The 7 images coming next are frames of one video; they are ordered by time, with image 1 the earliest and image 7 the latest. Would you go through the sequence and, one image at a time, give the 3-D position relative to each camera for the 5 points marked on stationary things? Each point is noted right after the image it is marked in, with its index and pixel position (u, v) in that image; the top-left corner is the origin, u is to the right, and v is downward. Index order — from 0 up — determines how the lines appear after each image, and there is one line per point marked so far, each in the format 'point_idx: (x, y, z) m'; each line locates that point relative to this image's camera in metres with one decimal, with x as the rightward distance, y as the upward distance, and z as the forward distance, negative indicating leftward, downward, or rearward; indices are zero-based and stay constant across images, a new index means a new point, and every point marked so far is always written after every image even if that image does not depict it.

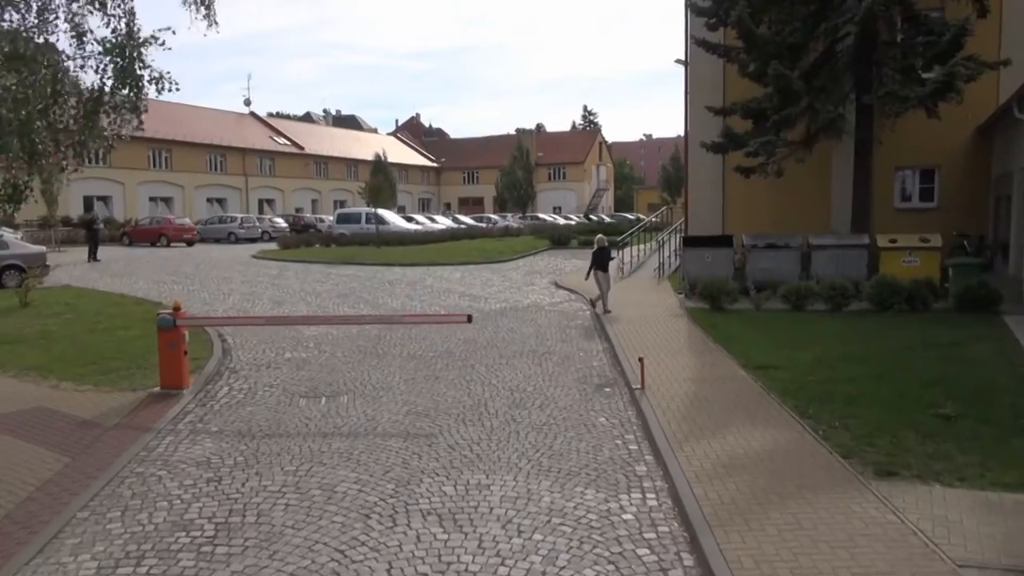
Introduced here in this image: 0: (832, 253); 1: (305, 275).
0: (+5.7, +0.6, +14.4) m
1: (-5.1, +0.3, +19.6) m
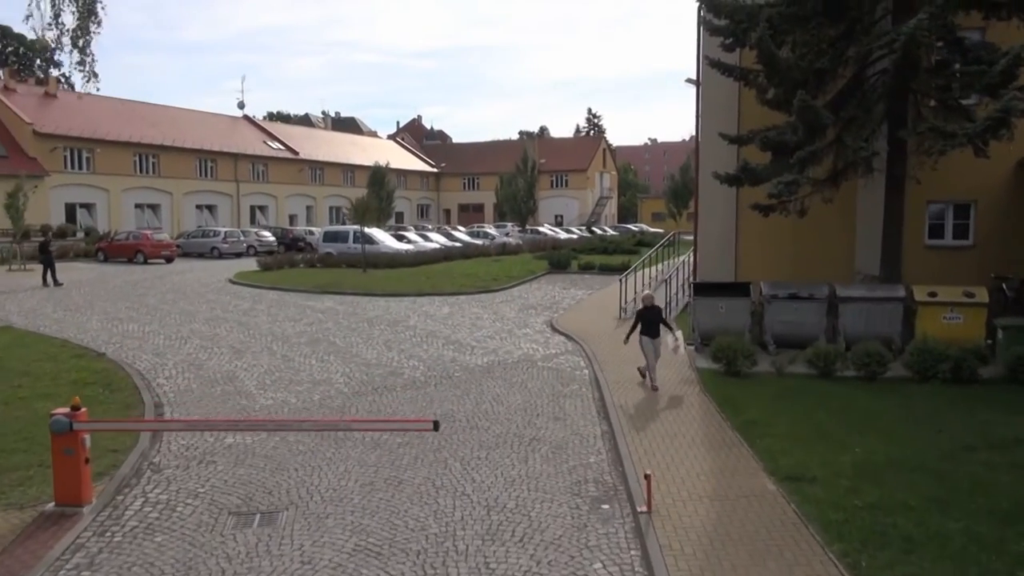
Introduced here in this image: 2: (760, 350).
0: (+5.5, -0.3, +12.7) m
1: (-5.2, -0.5, +18.0) m
2: (+4.1, -1.0, +13.1) m
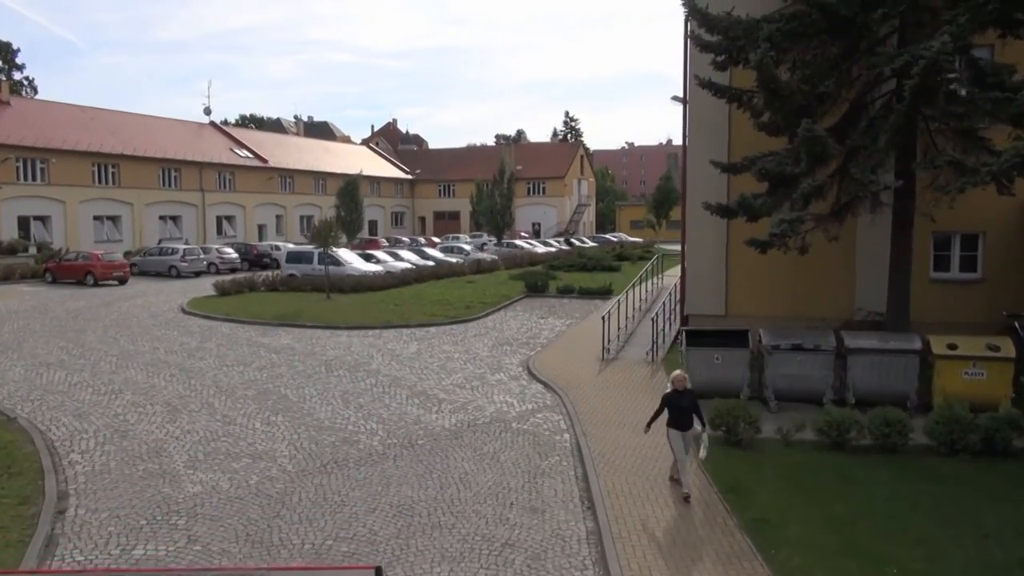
0: (+5.1, -1.0, +11.4) m
1: (-5.8, -1.2, +16.4) m
2: (+3.6, -1.7, +11.8) m
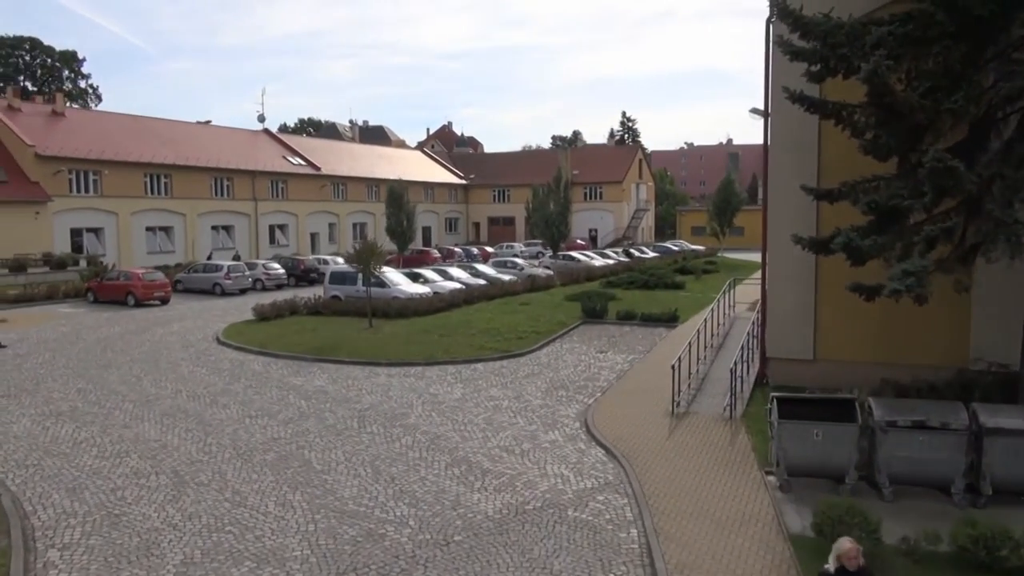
0: (+5.8, -1.7, +9.2) m
1: (-4.7, -2.0, +14.9) m
2: (+4.3, -2.5, +9.7) m
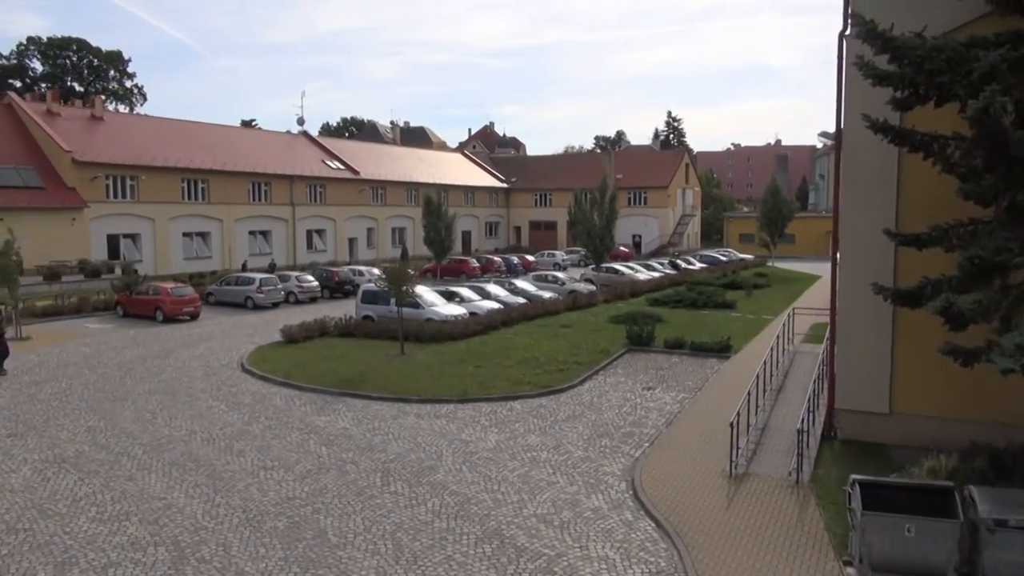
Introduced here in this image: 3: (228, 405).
0: (+6.1, -2.5, +7.6) m
1: (-4.1, -2.6, +13.9) m
2: (+4.7, -3.2, +8.2) m
3: (-5.5, -2.3, +15.7) m
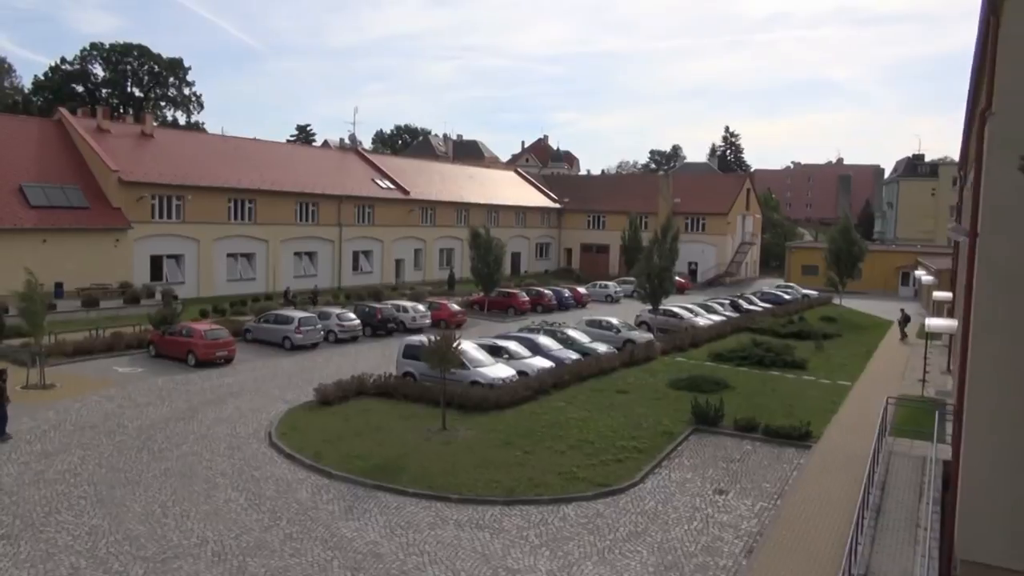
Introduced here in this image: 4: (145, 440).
0: (+6.6, -4.3, +5.3) m
1: (-3.3, -4.0, +12.1) m
2: (+5.1, -4.9, +6.0) m
3: (-4.6, -3.7, +14.1) m
4: (-7.7, -3.2, +16.9) m
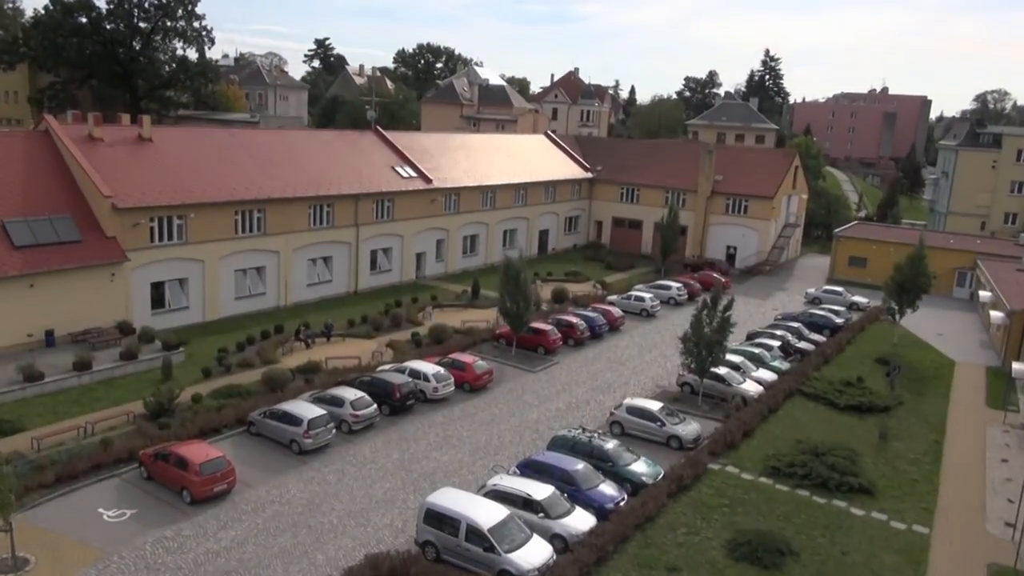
0: (+6.9, -10.5, +2.7) m
1: (-2.7, -9.0, +9.6) m
2: (+5.5, -11.0, +3.5) m
3: (-4.0, -8.4, +11.5) m
4: (-7.0, -7.5, +14.4) m
